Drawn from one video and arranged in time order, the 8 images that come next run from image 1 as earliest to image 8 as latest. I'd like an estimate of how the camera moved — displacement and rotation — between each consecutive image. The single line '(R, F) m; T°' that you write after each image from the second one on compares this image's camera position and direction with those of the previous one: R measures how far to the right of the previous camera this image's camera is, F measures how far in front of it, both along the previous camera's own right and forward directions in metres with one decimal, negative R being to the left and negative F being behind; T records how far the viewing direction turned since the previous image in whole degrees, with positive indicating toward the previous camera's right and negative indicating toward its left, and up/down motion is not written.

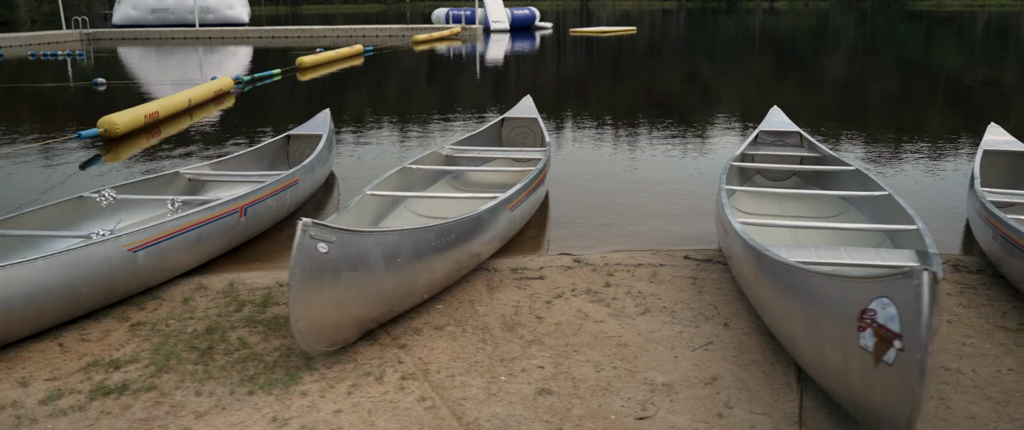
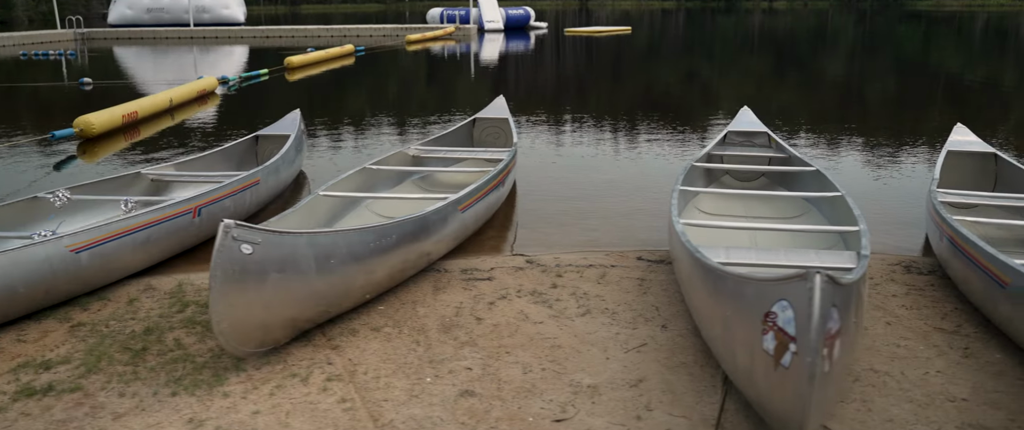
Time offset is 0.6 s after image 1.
(+0.4, 0.0) m; 0°
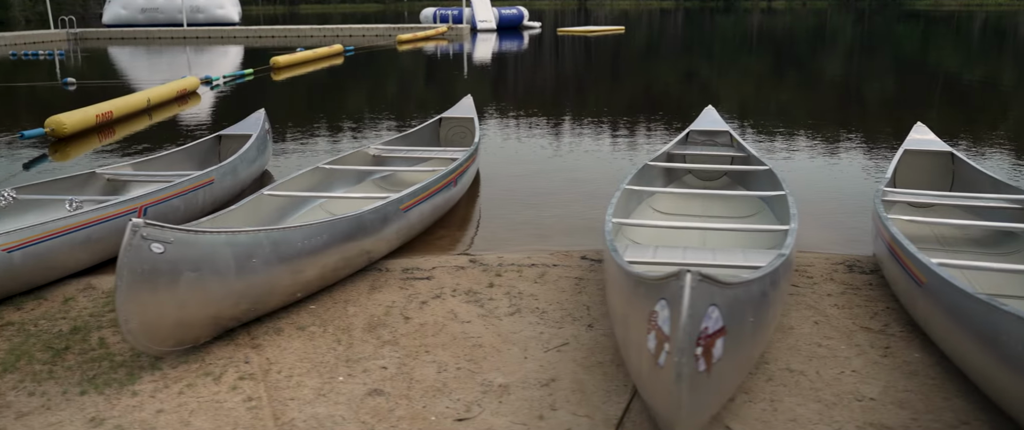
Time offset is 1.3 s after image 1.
(+0.5, 0.0) m; 0°
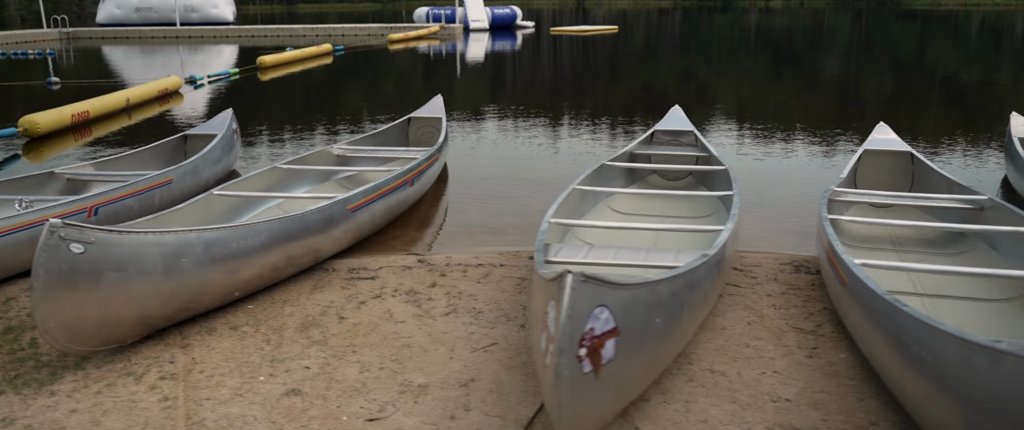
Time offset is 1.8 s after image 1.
(+0.4, 0.0) m; 0°
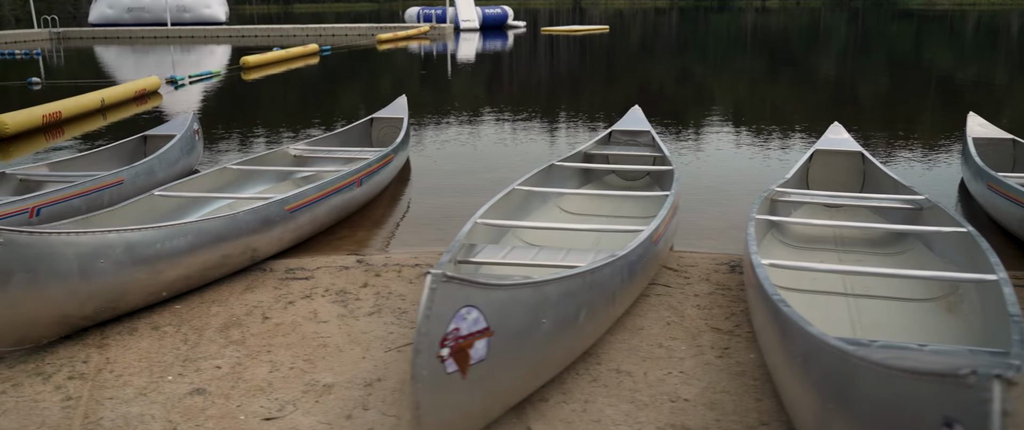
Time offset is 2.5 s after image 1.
(+0.5, 0.0) m; 0°
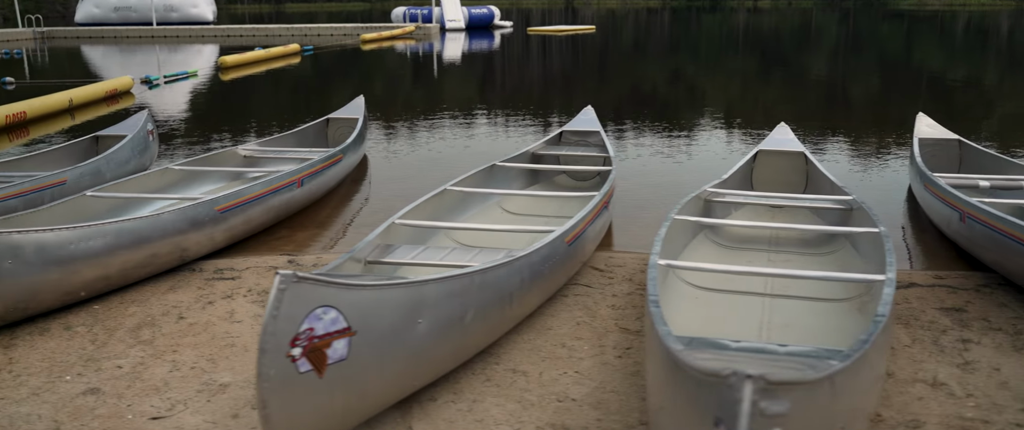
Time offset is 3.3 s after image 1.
(+0.5, 0.0) m; 0°
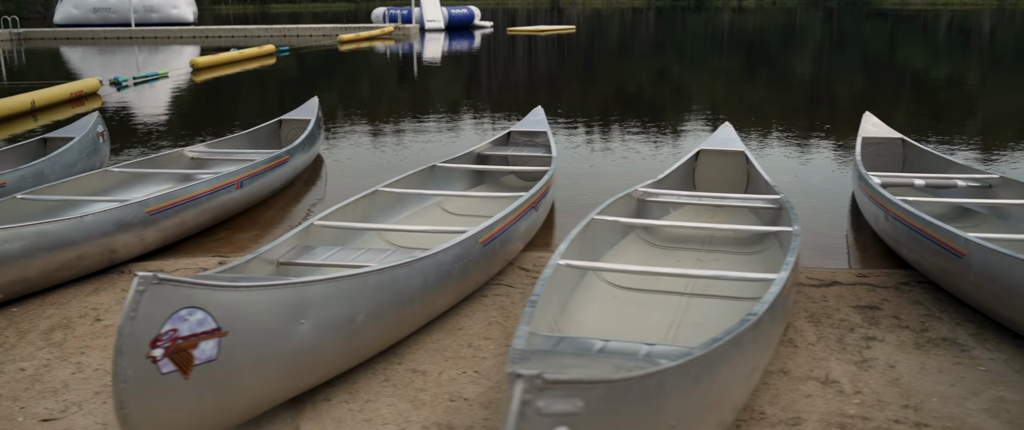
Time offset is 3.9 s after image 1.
(+0.5, 0.0) m; +1°
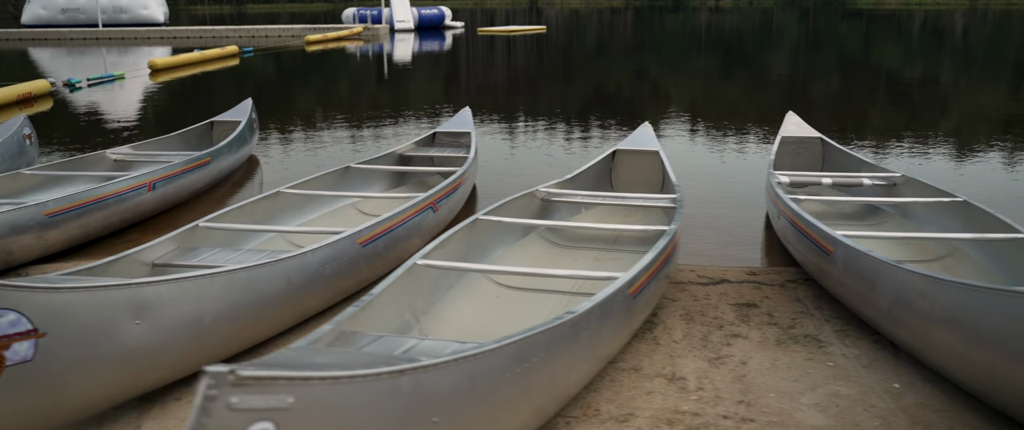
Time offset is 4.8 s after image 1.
(+0.7, -0.1) m; +1°
